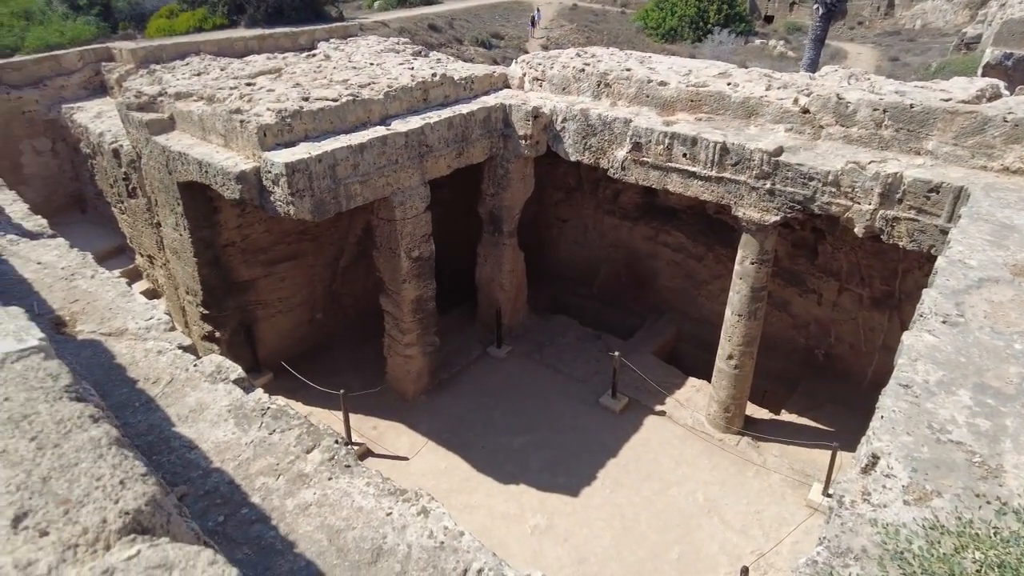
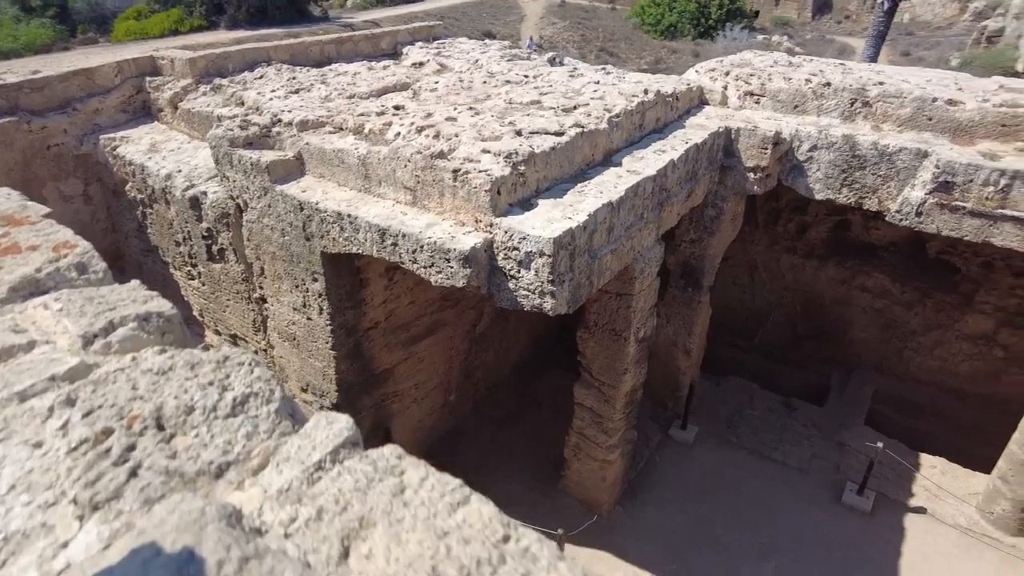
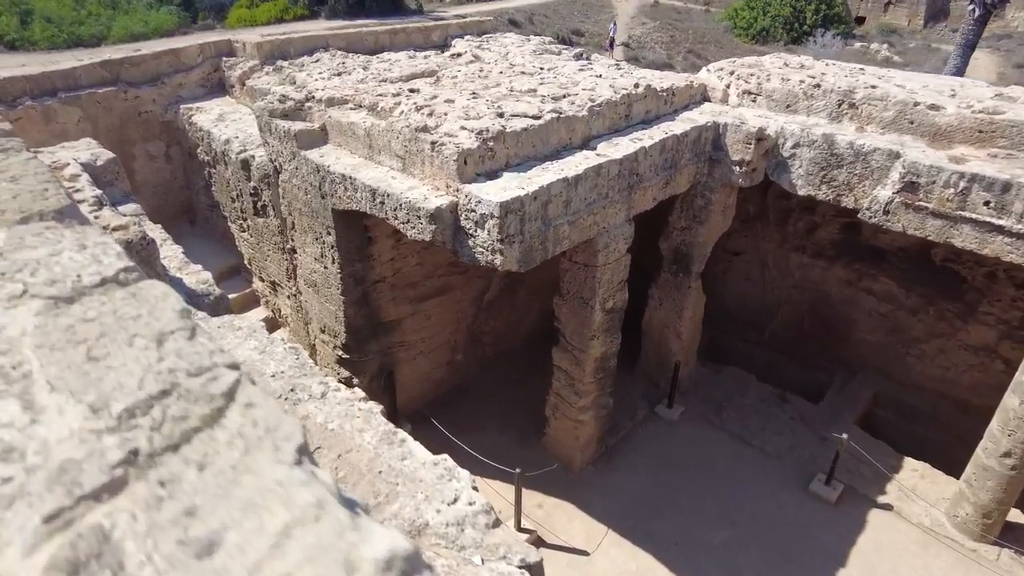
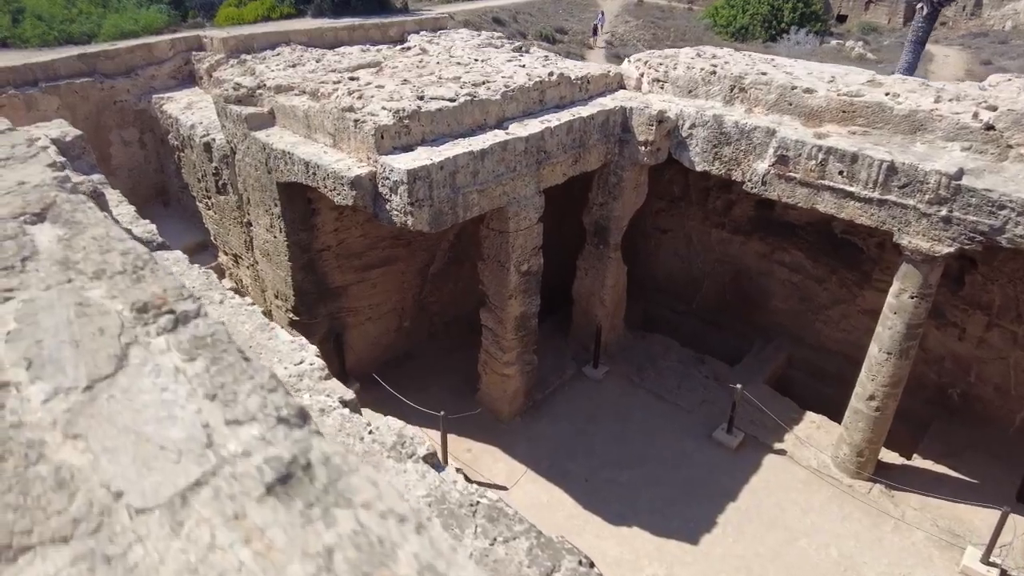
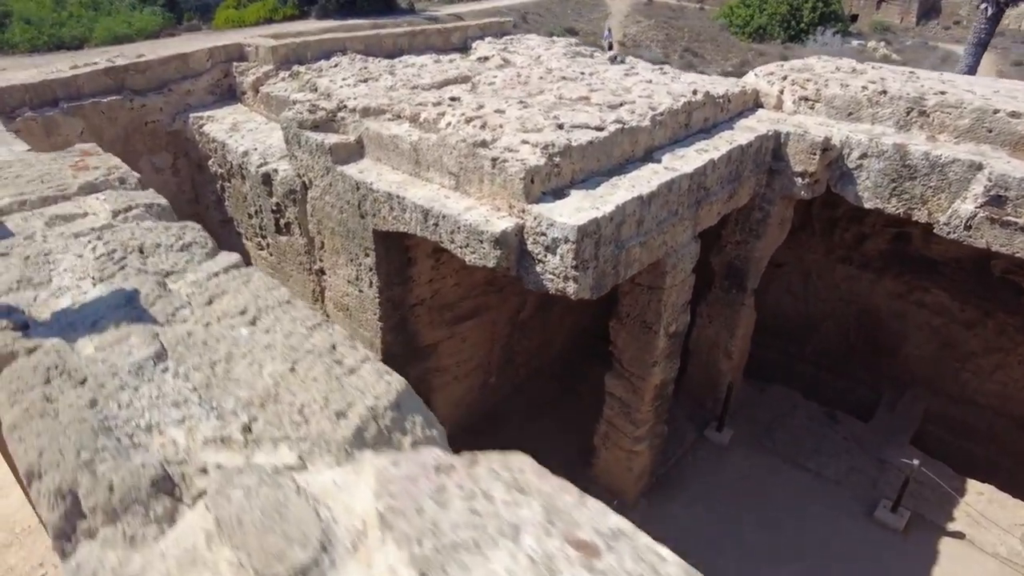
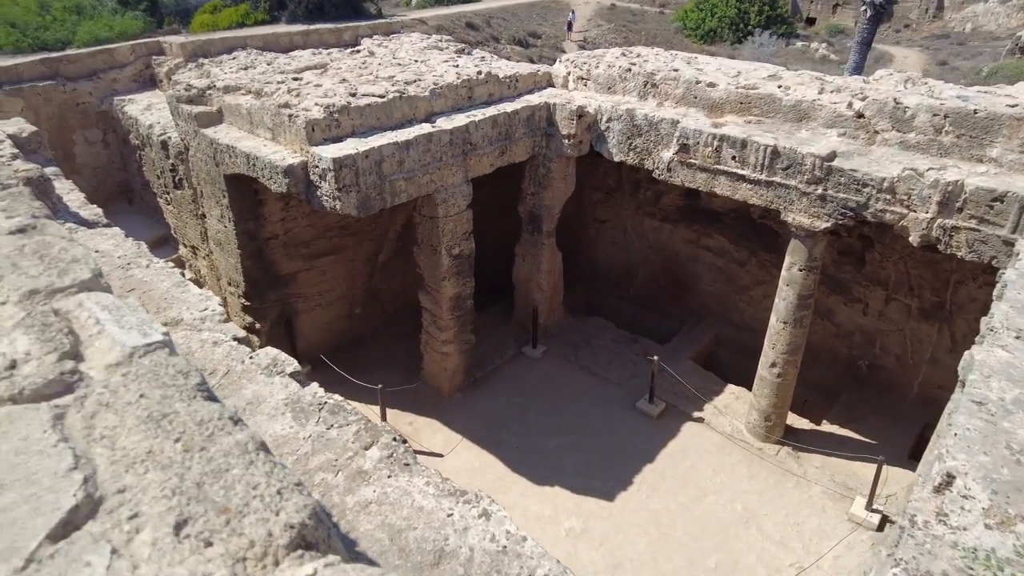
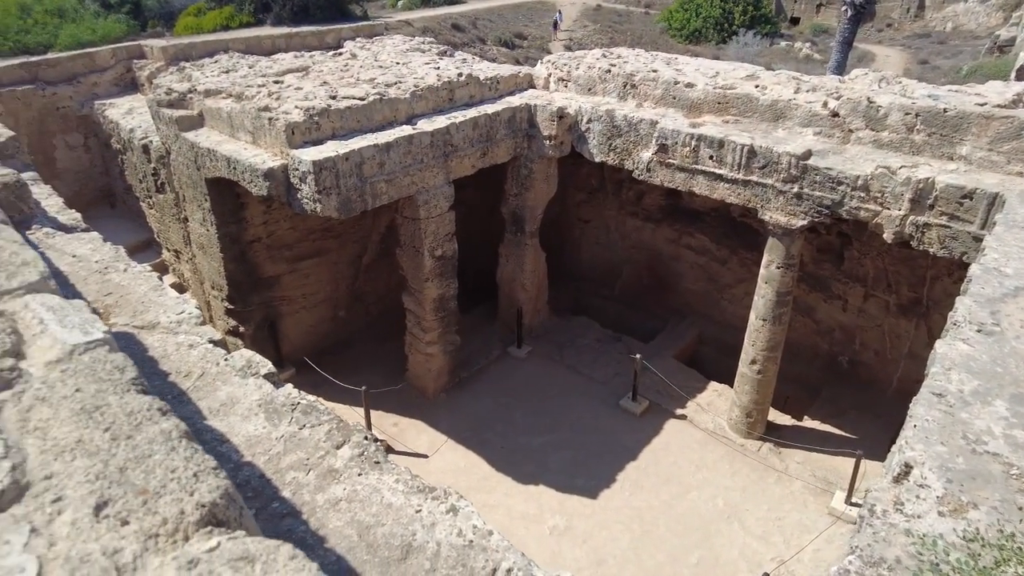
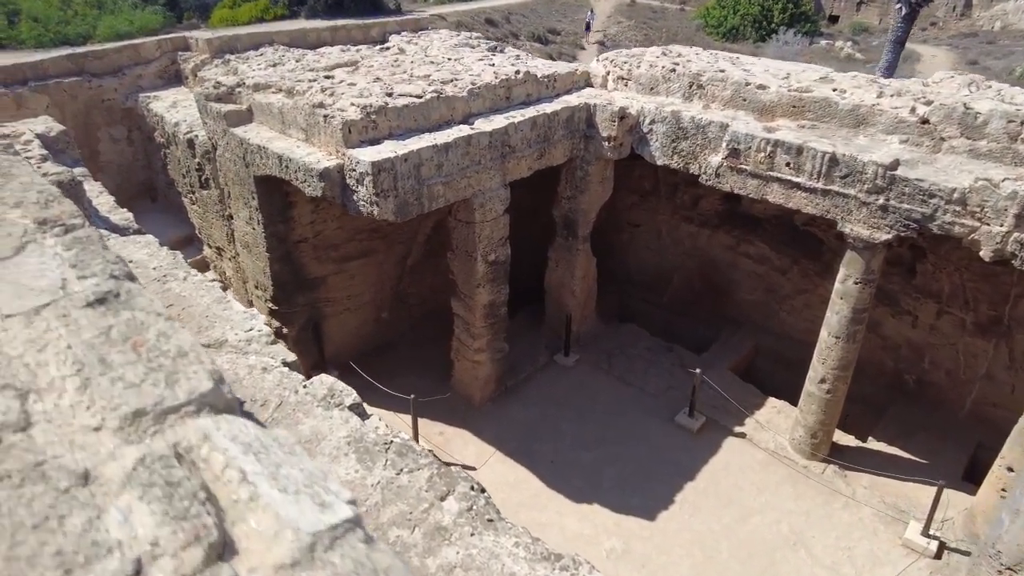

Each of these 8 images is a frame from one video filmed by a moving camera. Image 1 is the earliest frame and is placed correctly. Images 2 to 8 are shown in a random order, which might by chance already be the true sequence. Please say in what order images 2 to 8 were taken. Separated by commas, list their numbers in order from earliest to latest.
7, 6, 8, 4, 3, 5, 2
